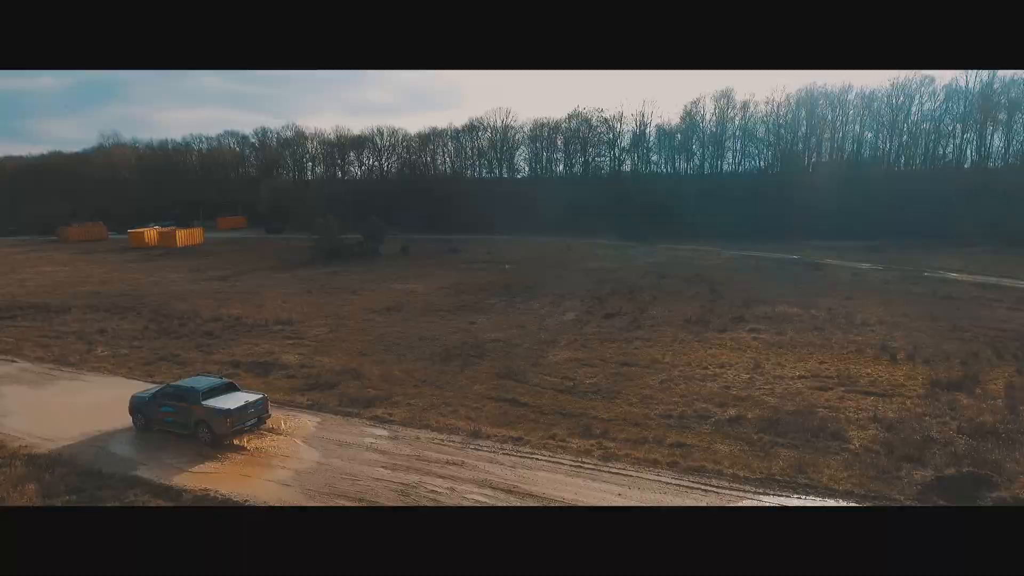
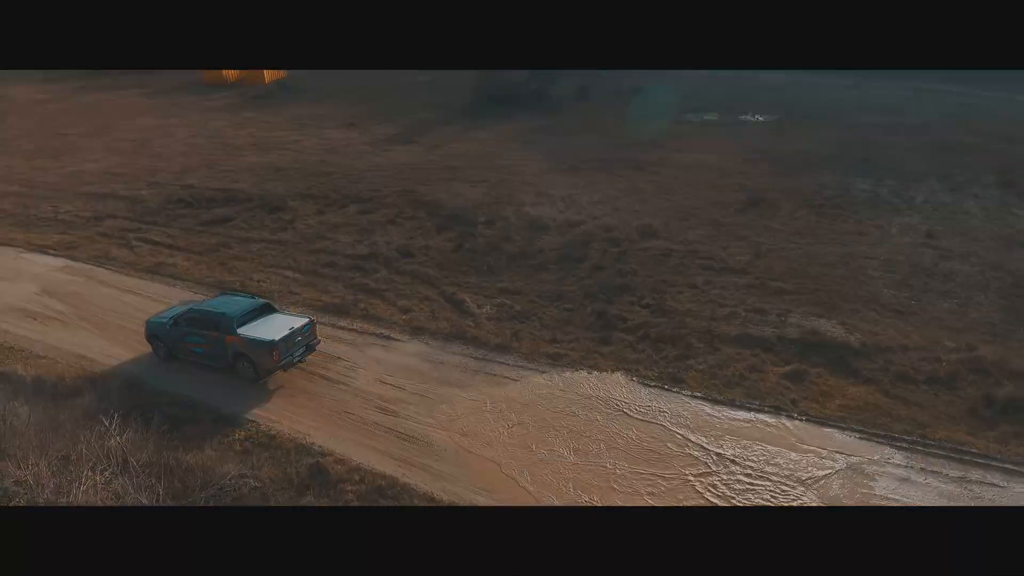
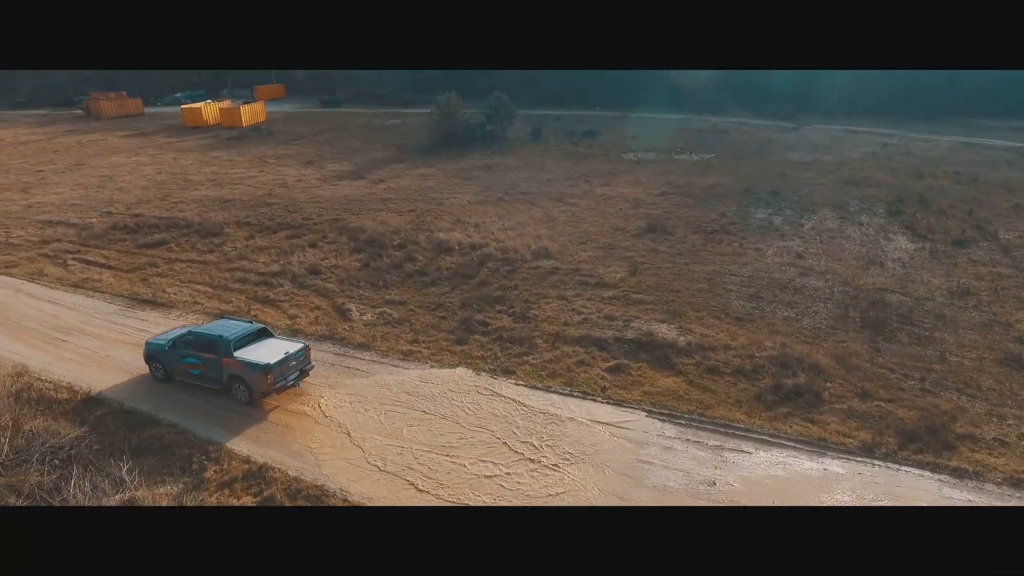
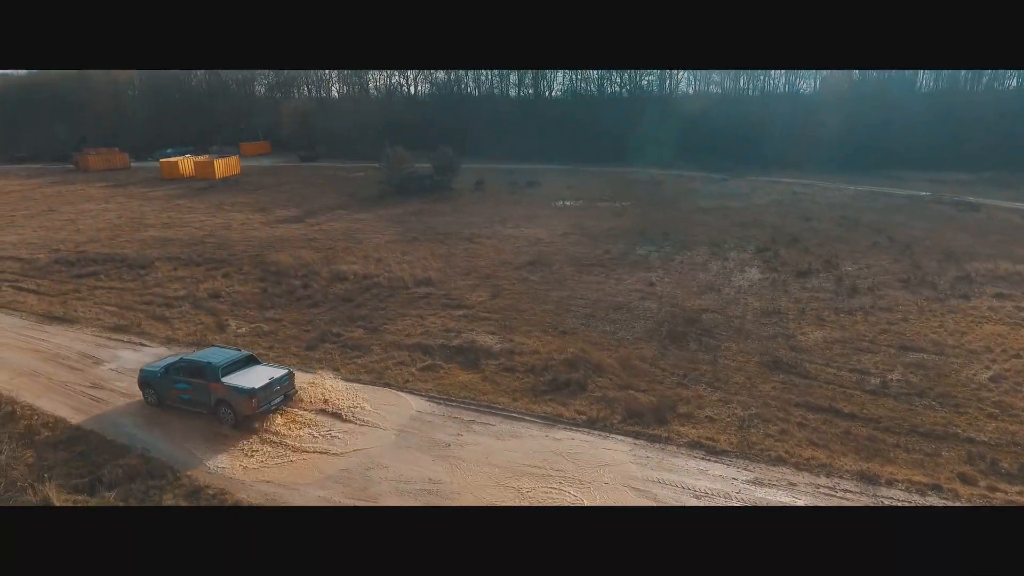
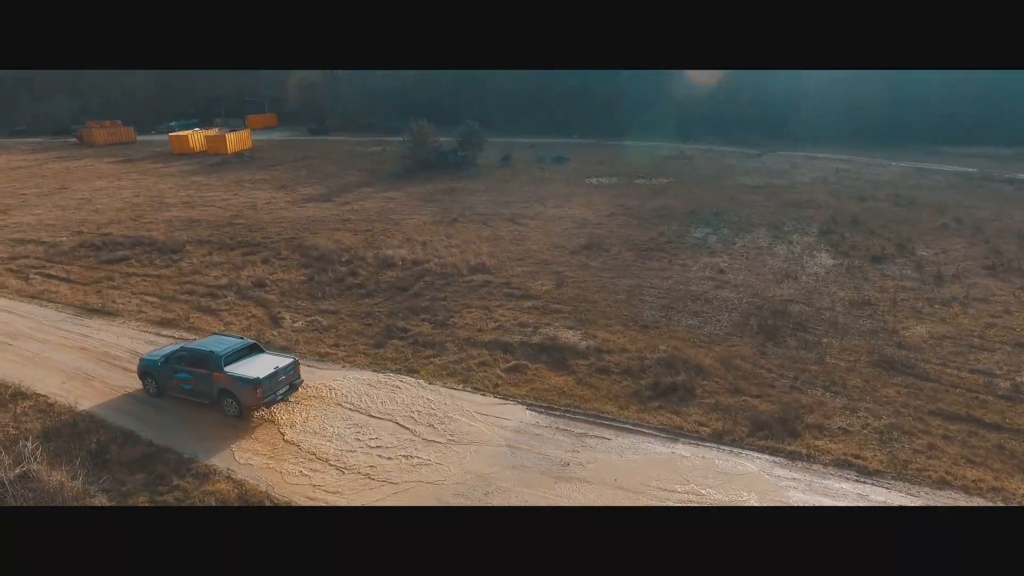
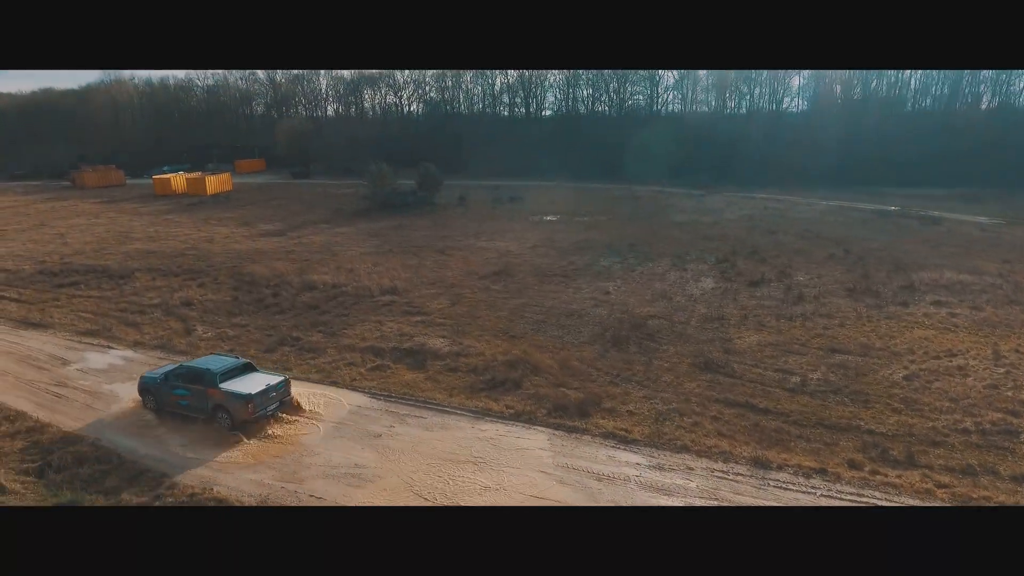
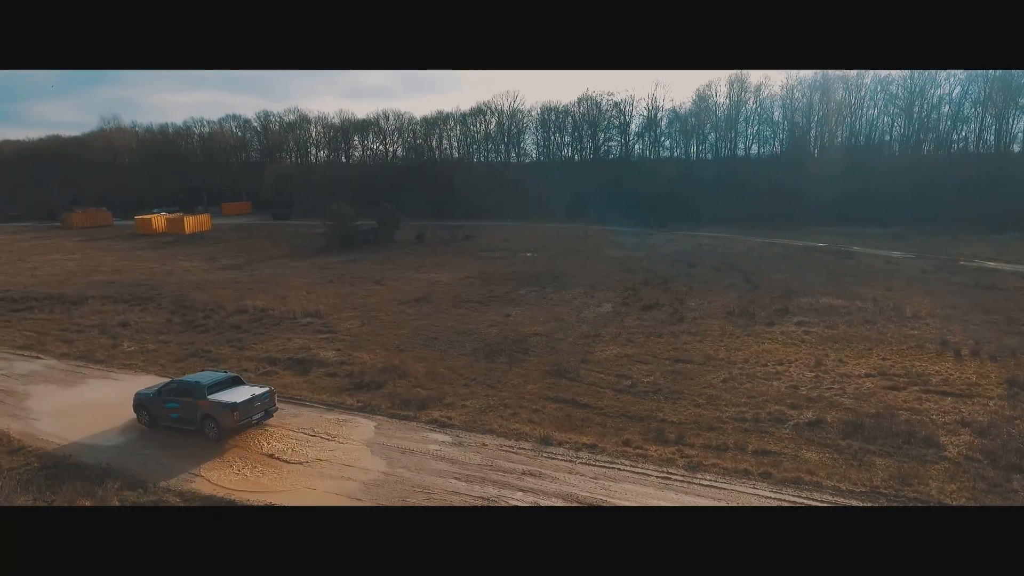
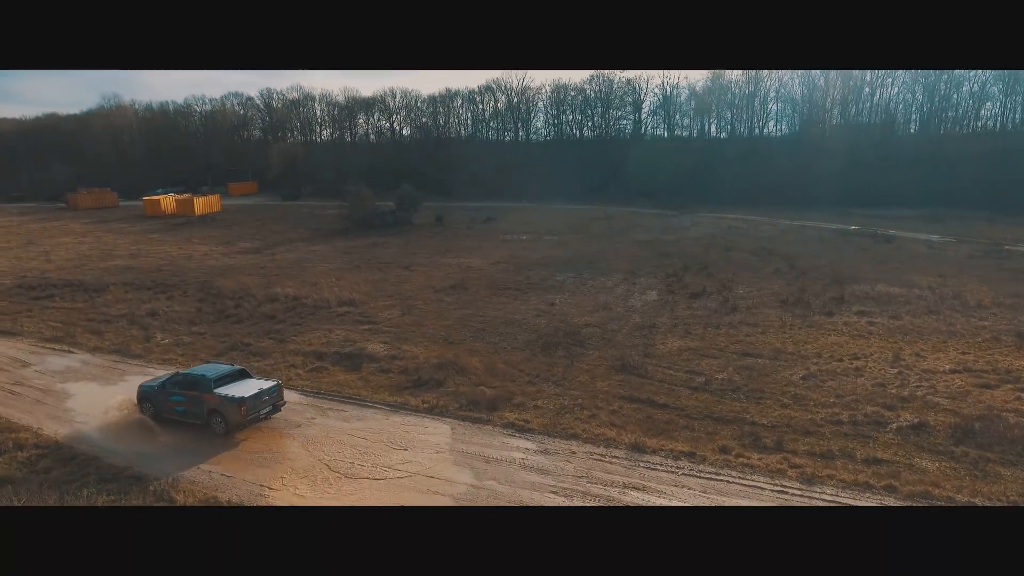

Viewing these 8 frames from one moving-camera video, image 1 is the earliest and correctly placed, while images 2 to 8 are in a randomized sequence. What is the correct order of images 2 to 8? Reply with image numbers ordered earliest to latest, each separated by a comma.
7, 8, 6, 4, 5, 3, 2
